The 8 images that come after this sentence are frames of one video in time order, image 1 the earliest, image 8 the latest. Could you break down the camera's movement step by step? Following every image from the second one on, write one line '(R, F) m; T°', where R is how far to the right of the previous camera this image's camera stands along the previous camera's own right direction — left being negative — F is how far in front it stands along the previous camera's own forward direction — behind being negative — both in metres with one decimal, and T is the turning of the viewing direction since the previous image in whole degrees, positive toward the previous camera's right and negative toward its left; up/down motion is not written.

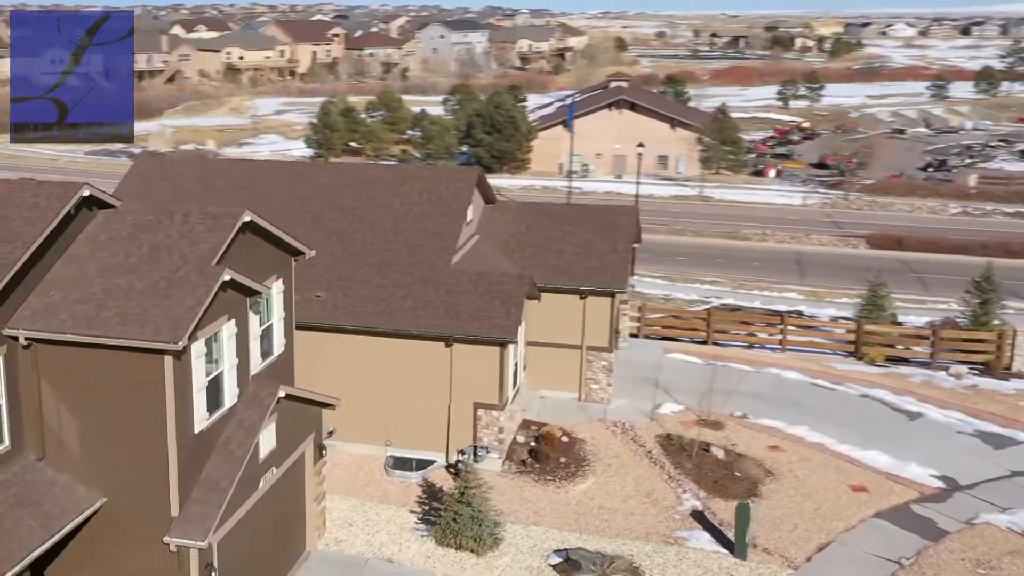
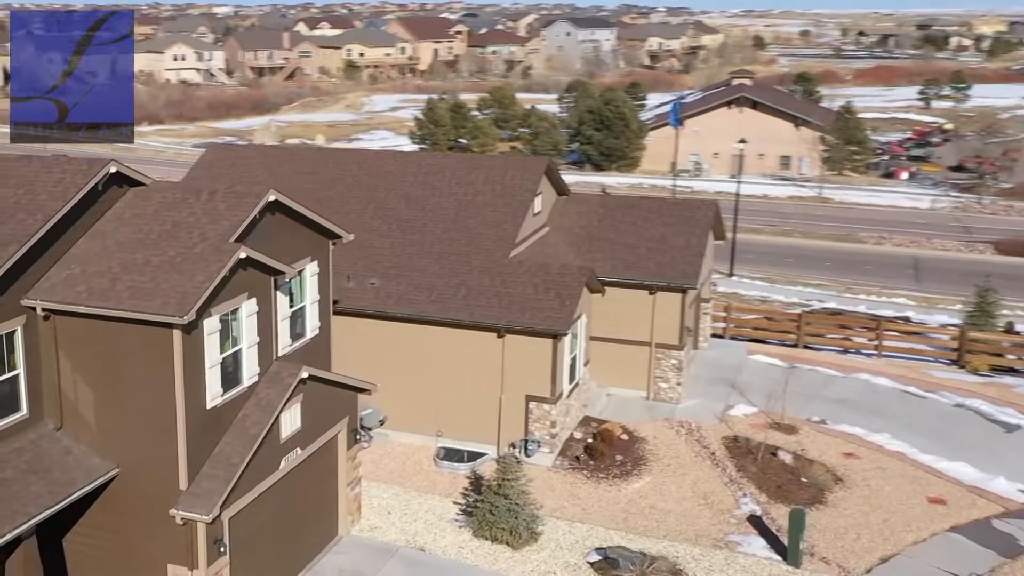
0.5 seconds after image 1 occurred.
(+1.4, +0.4) m; -6°
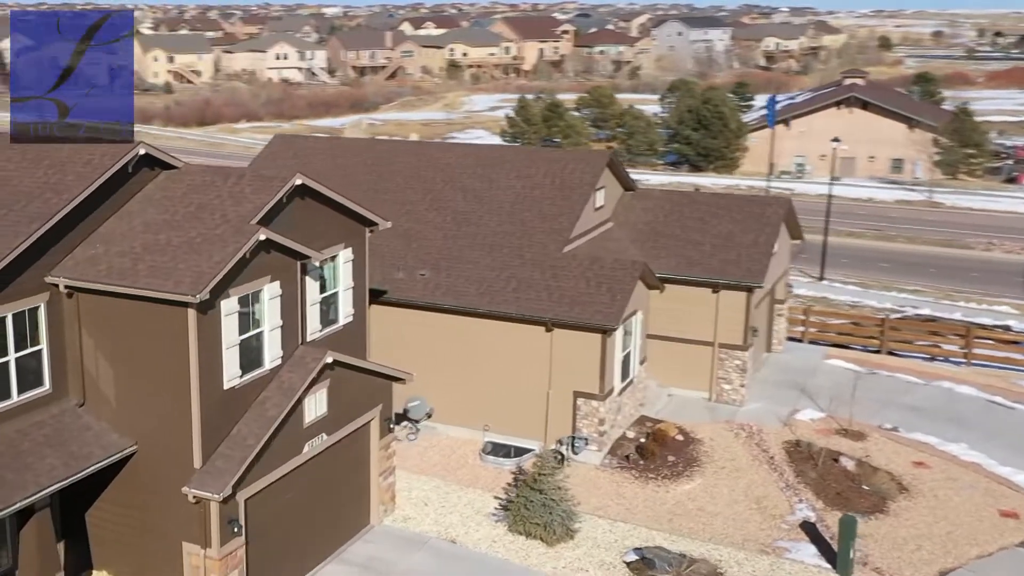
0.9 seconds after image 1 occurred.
(+1.2, +0.3) m; -5°
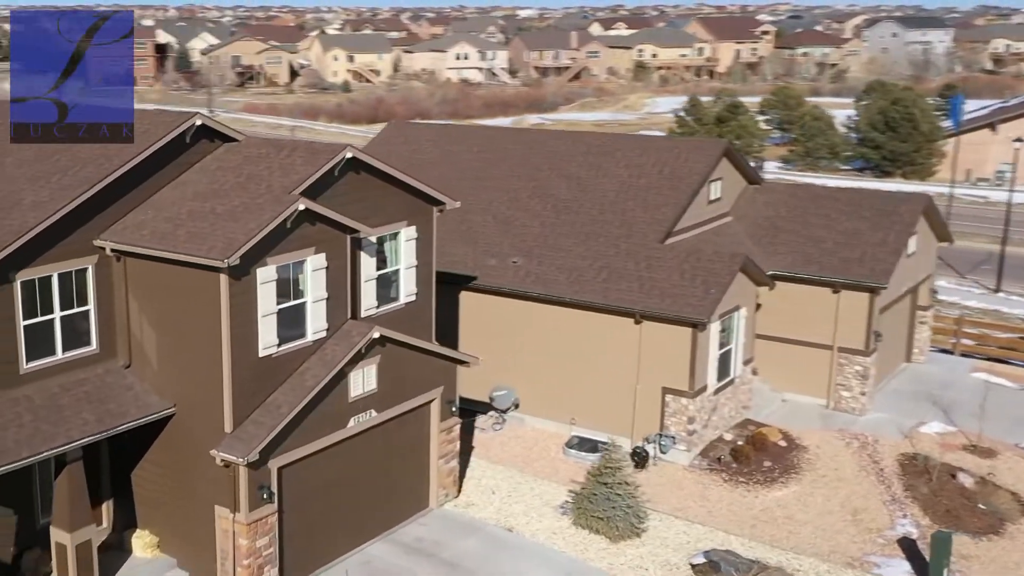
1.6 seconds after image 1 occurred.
(+2.1, +0.6) m; -10°
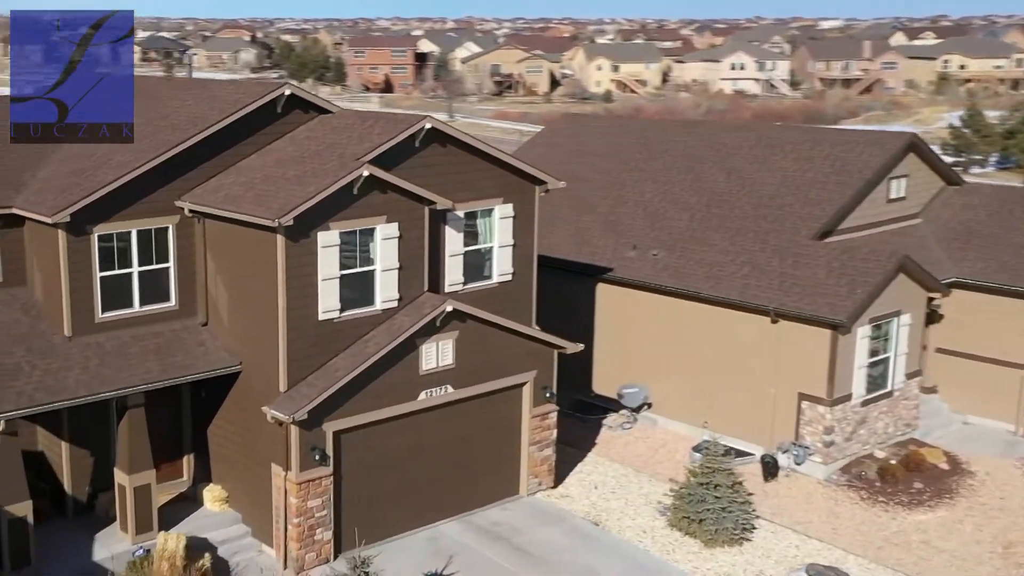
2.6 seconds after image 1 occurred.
(+3.1, +0.9) m; -15°
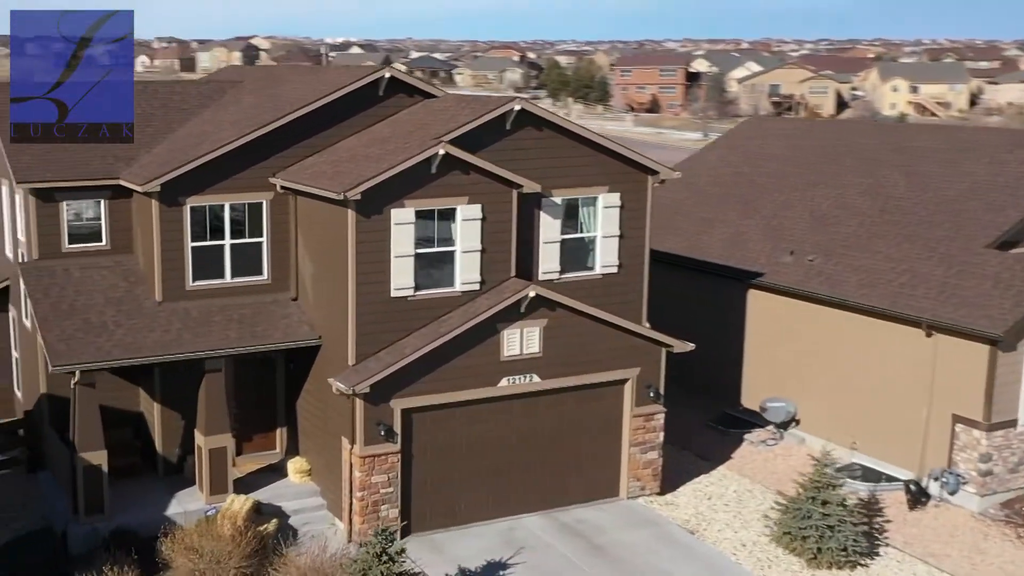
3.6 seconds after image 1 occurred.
(+3.2, +0.9) m; -16°
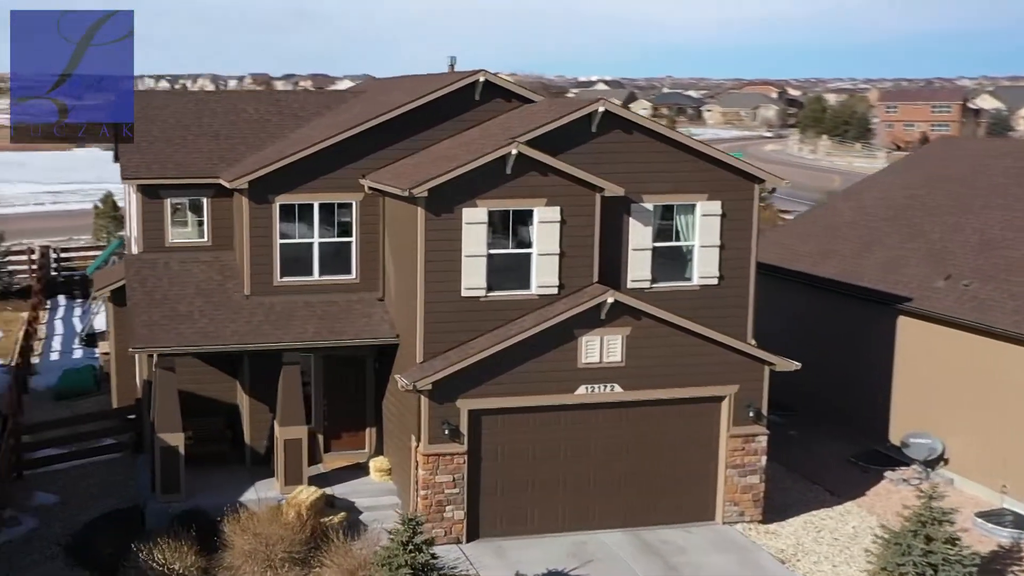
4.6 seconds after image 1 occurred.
(+3.1, +0.7) m; -15°
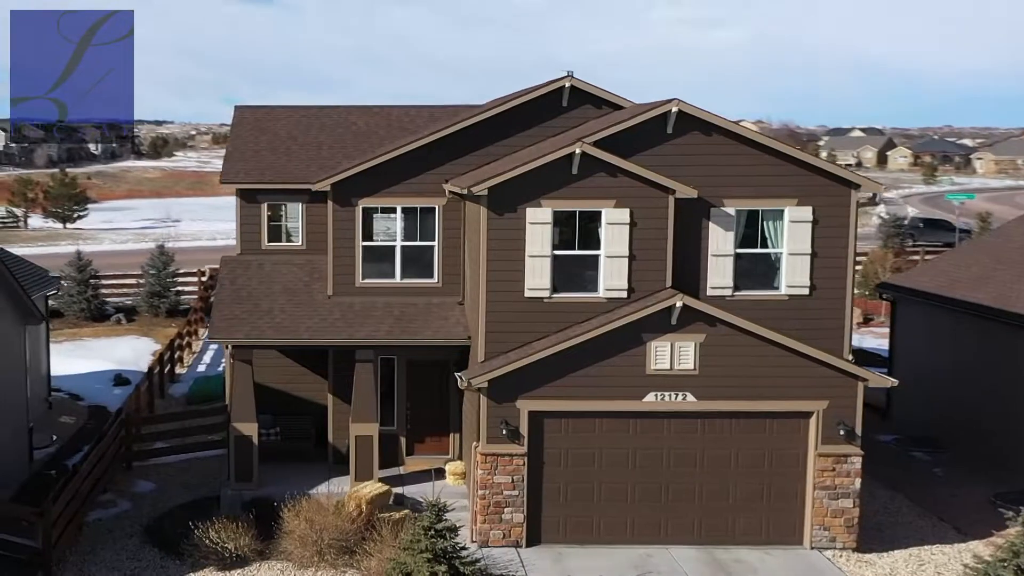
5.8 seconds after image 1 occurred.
(+3.3, +0.6) m; -16°
